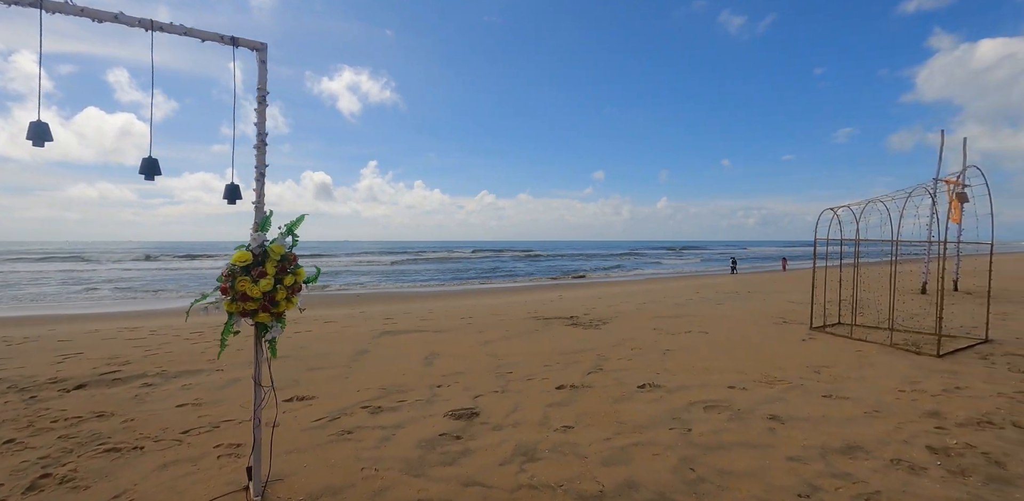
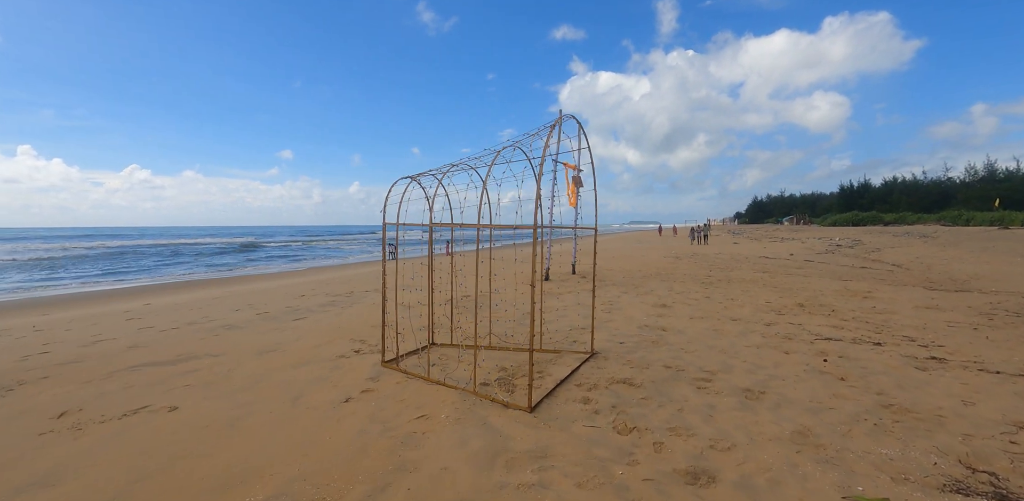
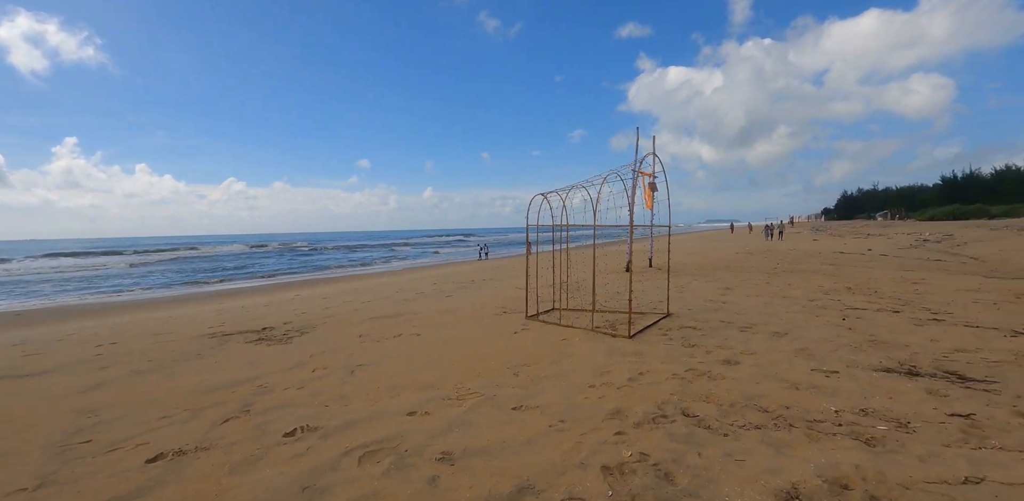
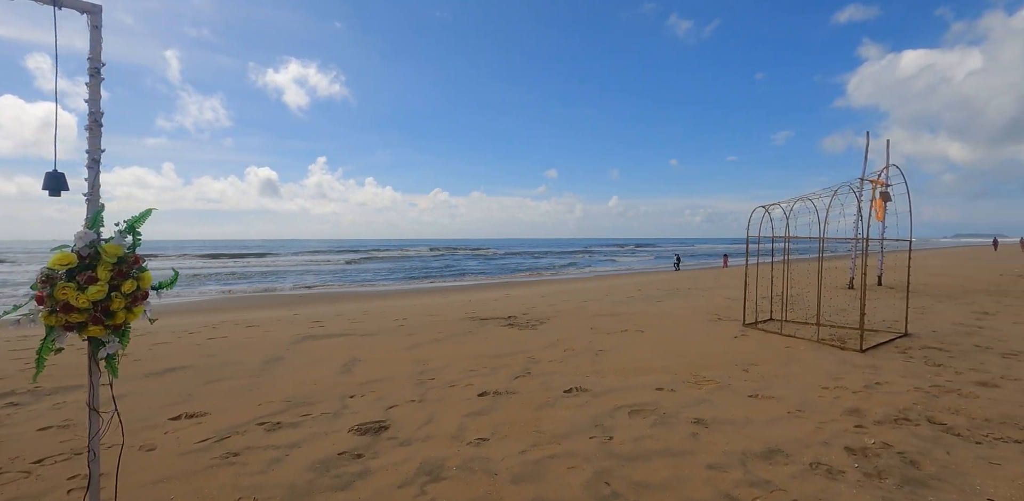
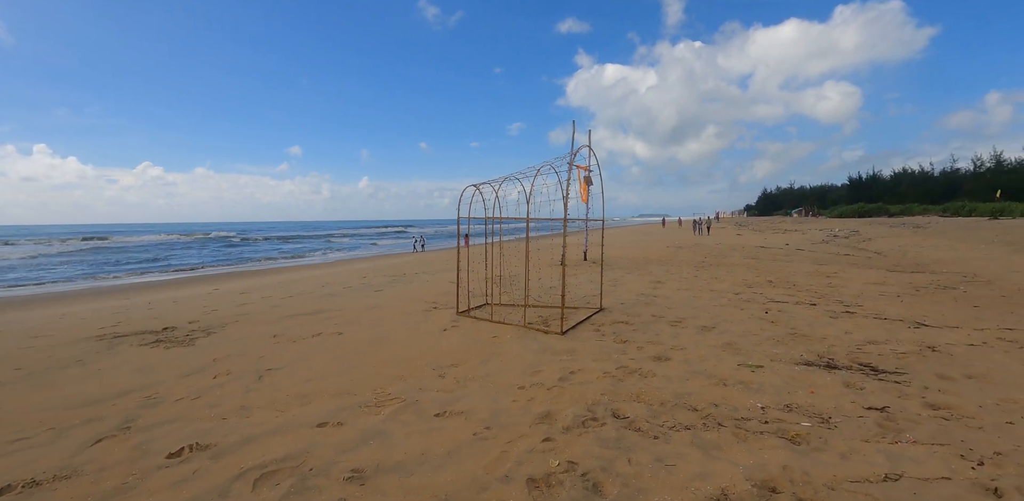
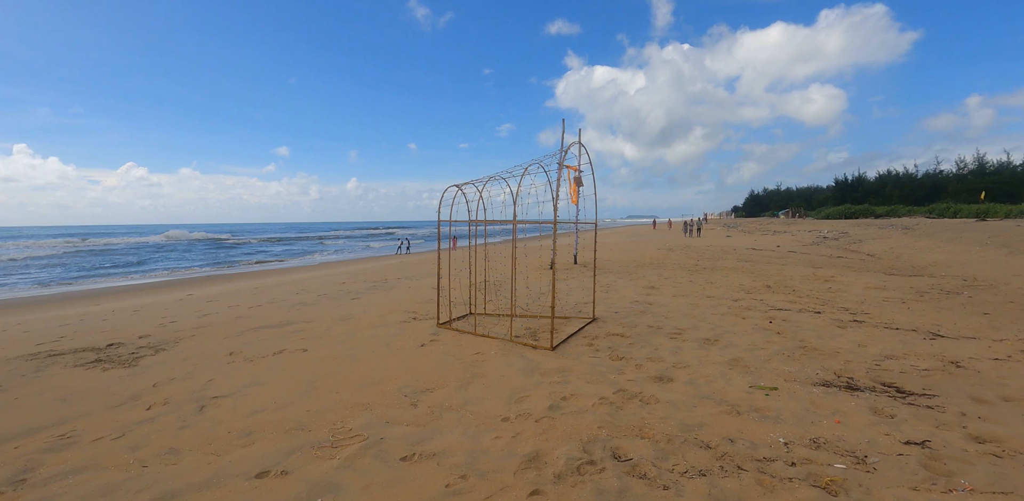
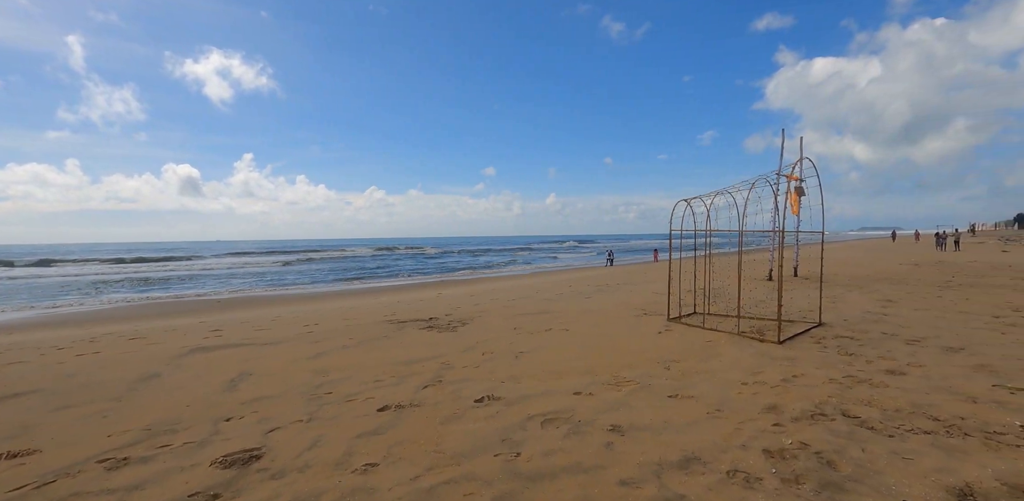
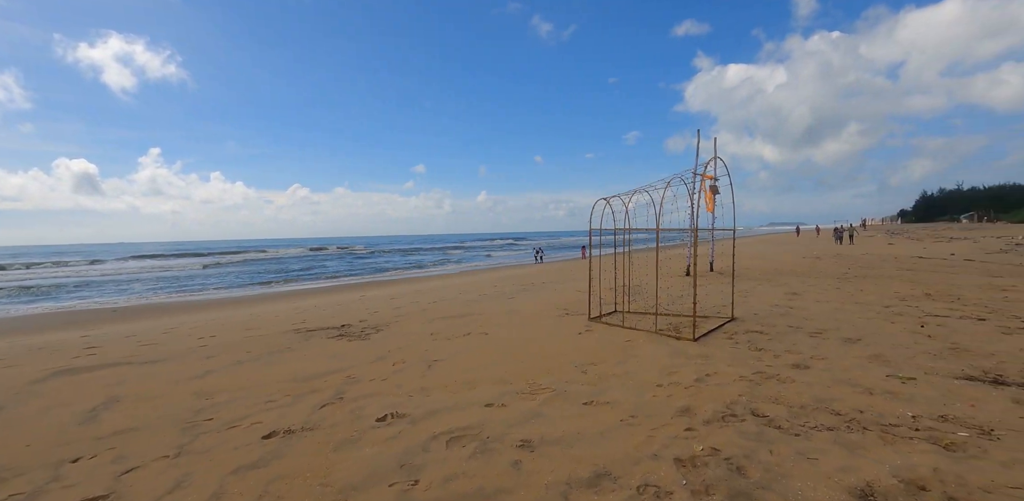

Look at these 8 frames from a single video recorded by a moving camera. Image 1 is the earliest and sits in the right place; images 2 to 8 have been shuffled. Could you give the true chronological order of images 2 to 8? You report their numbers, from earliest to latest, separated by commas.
4, 7, 8, 3, 5, 6, 2
